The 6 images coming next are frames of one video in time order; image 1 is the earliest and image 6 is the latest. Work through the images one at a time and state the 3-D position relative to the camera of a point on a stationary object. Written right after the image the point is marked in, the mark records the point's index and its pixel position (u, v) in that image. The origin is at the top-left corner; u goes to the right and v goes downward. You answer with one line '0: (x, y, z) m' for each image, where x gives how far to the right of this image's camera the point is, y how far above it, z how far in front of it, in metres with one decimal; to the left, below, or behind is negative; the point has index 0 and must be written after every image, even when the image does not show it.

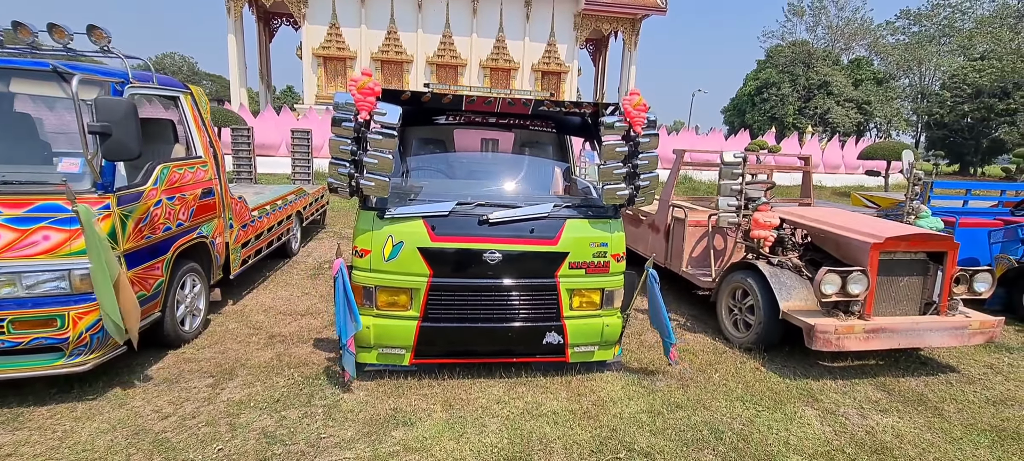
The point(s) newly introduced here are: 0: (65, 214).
0: (-2.6, +0.1, +2.9) m
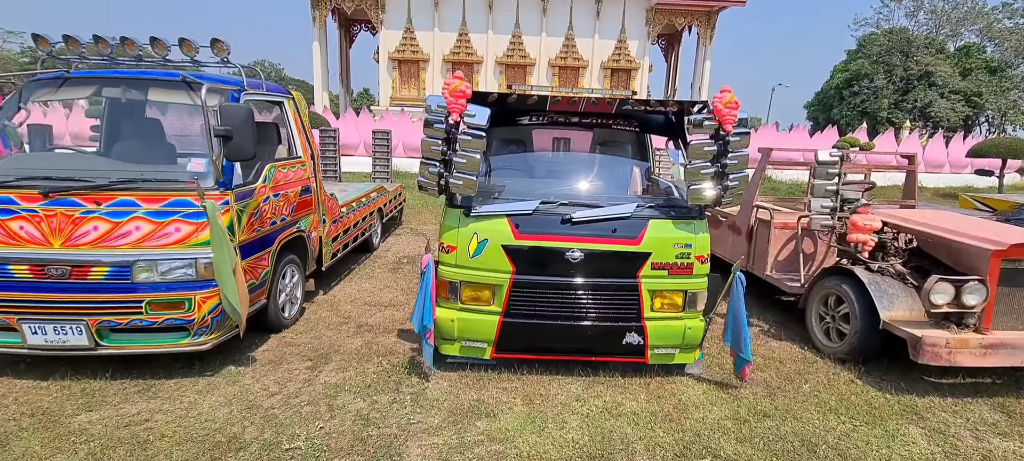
0: (-2.1, +0.1, +3.3) m
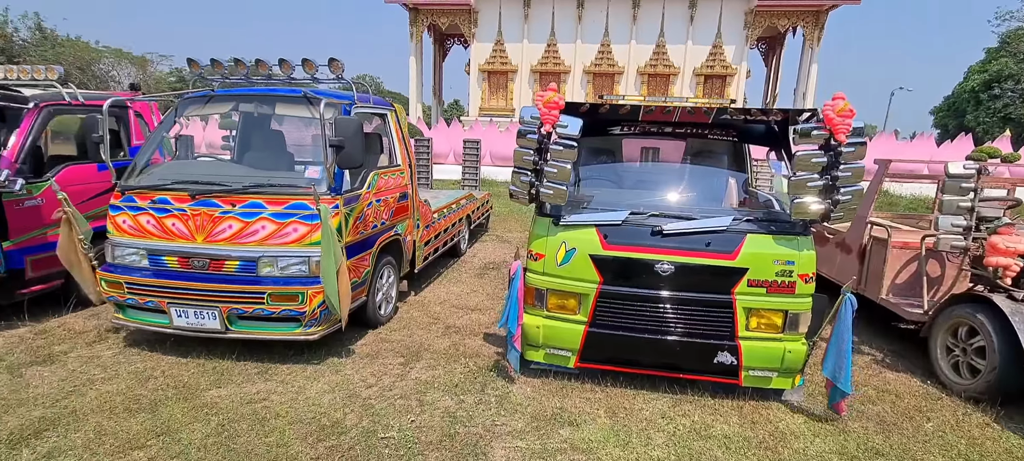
0: (-1.5, +0.1, +3.6) m
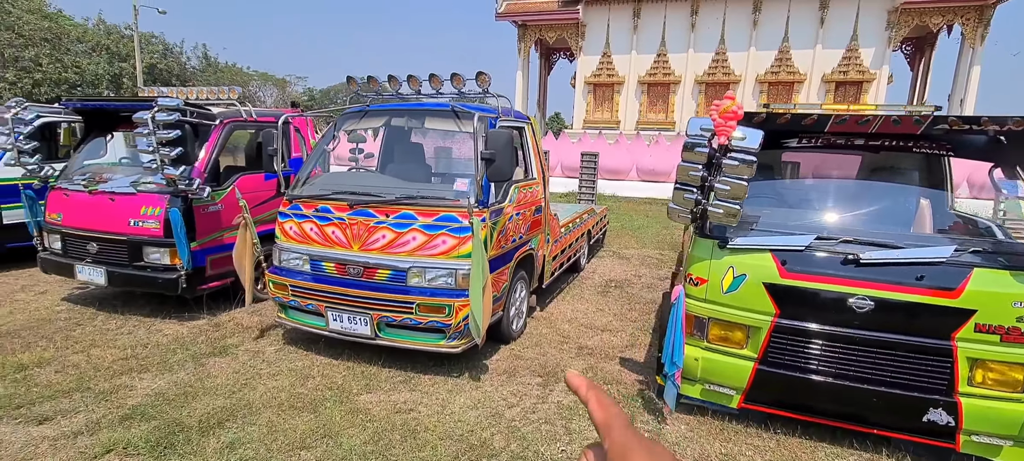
0: (-0.4, 0.0, +3.6) m
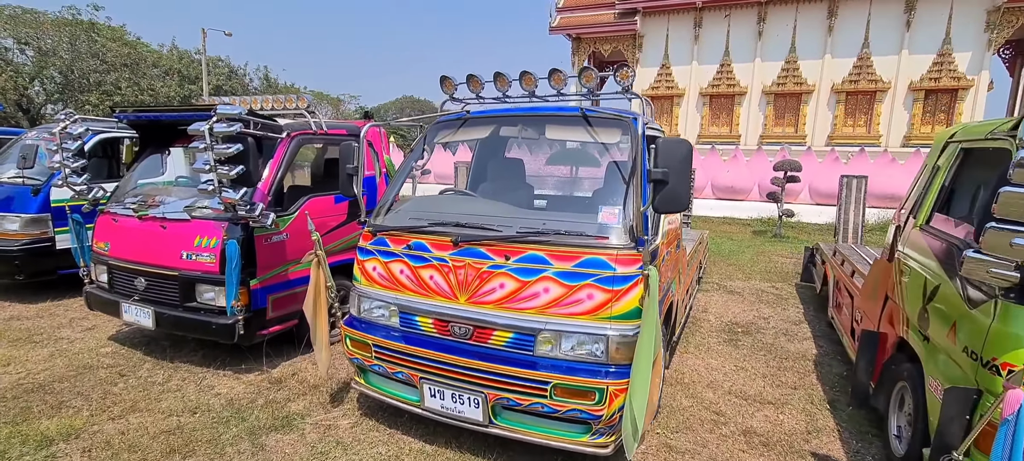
0: (+0.5, -0.2, +2.6) m
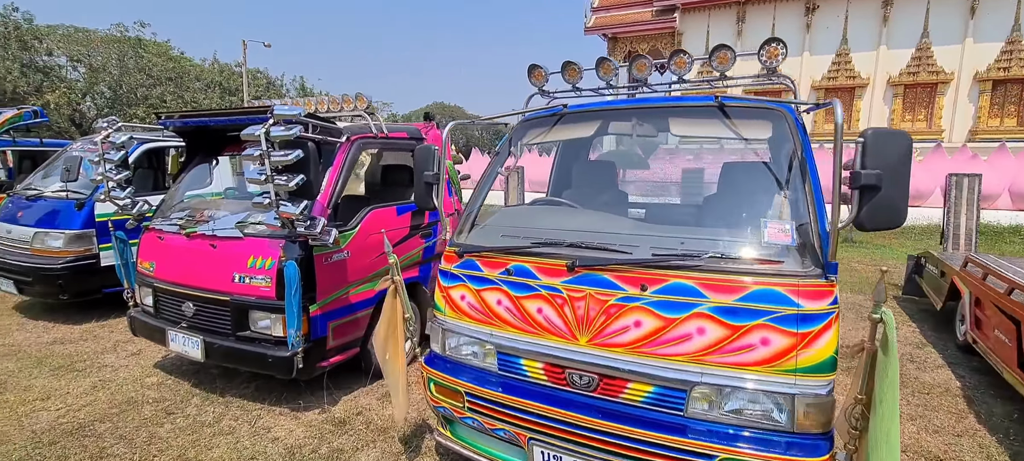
0: (+1.1, -0.3, +1.9) m
